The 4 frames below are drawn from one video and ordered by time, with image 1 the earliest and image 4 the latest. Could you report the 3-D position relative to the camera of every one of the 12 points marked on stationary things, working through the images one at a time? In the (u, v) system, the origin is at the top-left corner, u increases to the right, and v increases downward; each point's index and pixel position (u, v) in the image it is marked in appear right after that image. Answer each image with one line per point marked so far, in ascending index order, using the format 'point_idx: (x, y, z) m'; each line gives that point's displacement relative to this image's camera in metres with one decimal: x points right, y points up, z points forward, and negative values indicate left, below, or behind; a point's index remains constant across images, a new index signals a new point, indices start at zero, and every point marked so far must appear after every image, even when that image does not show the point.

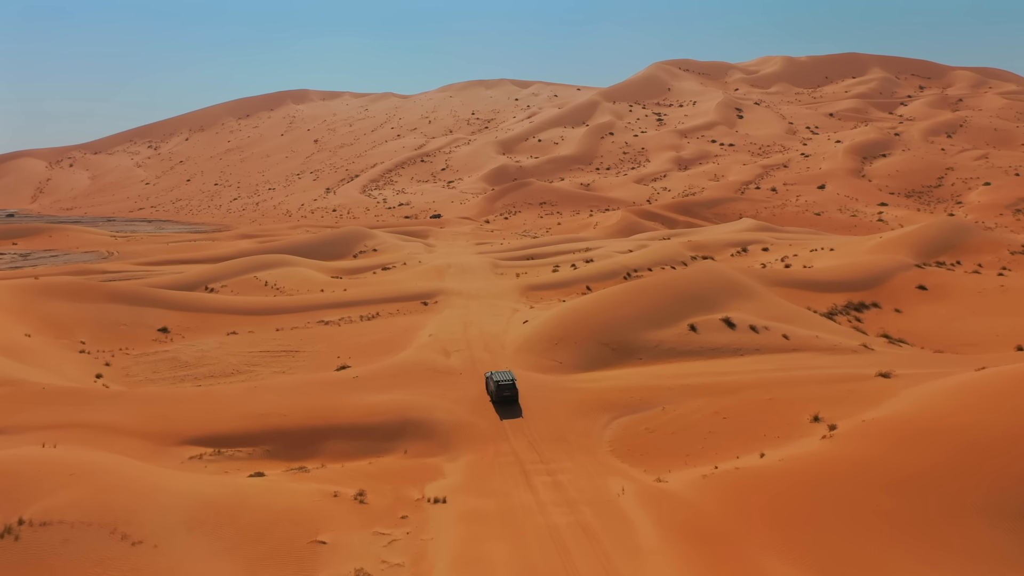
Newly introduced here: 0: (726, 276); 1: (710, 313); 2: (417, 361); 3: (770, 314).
0: (+7.2, +0.4, +19.5) m
1: (+5.9, -0.7, +17.5) m
2: (-2.6, -2.0, +16.1) m
3: (+8.1, -0.8, +18.1) m
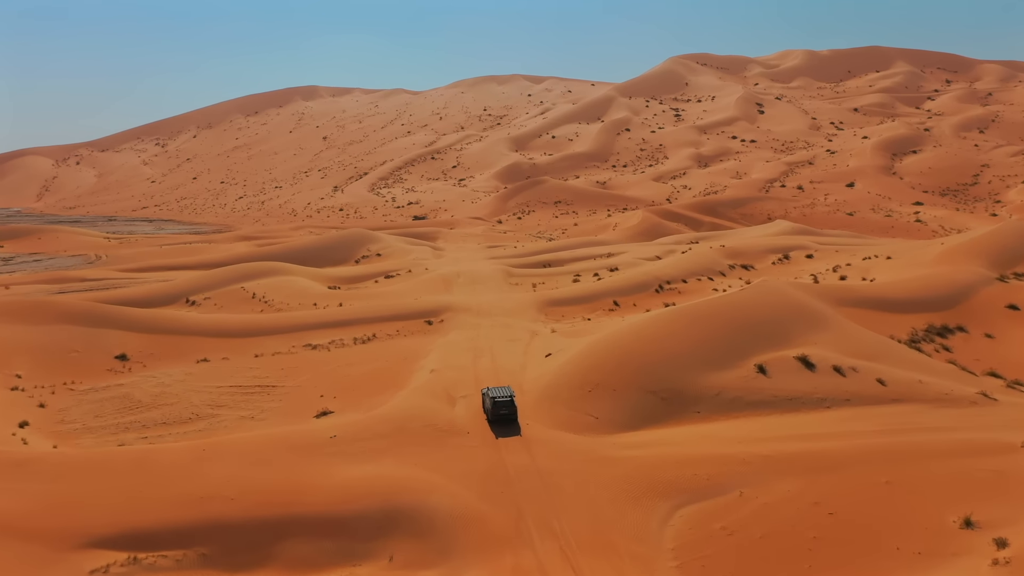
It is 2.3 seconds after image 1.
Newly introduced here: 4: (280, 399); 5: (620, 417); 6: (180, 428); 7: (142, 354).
0: (+7.7, -0.3, +15.9) m
1: (+6.4, -1.4, +14.0) m
2: (-2.2, -2.7, +12.8) m
3: (+8.6, -1.5, +14.5) m
4: (-6.4, -3.1, +15.9) m
5: (+2.3, -2.7, +12.1) m
6: (-8.2, -3.4, +14.3) m
7: (-12.3, -2.2, +19.2) m
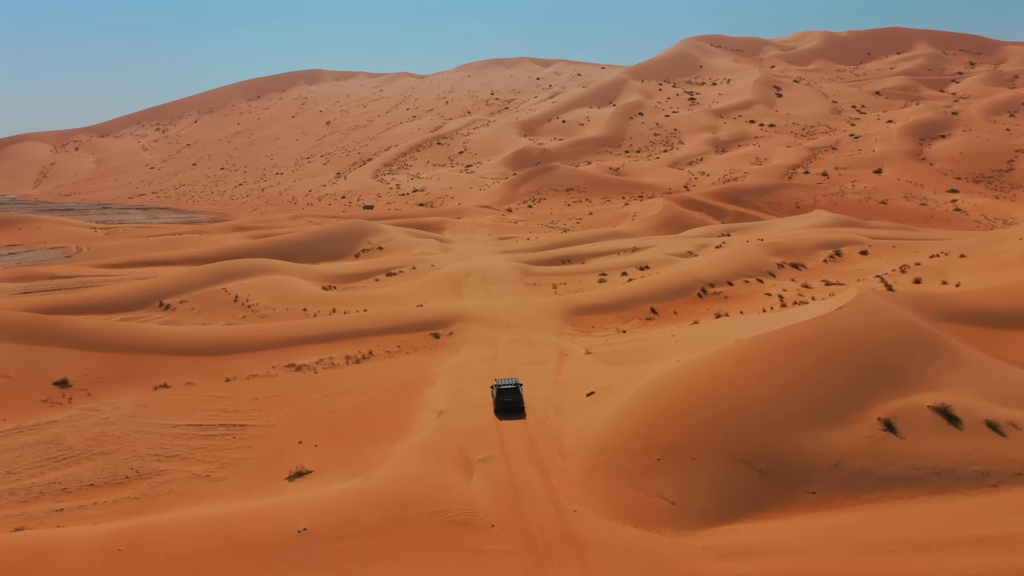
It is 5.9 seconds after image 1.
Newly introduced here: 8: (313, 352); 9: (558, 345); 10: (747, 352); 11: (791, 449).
0: (+8.4, -0.7, +12.4) m
1: (+7.1, -1.9, +10.4) m
2: (-1.5, -3.1, +9.3) m
3: (+9.2, -1.9, +11.0) m
4: (-5.7, -3.4, +12.5) m
5: (+2.9, -3.2, +8.6) m
6: (-7.5, -3.8, +10.9) m
7: (-11.6, -2.5, +15.9) m
8: (-6.2, -2.0, +18.1) m
9: (+1.4, -1.7, +17.7) m
10: (+4.6, -1.2, +11.5) m
11: (+4.5, -2.6, +9.2) m
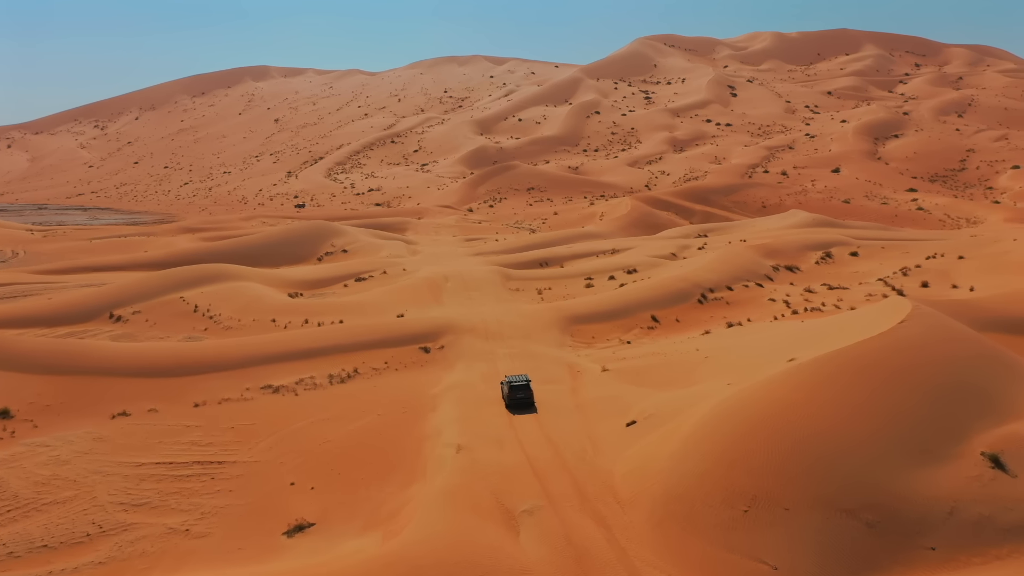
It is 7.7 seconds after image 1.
0: (+8.9, -0.9, +11.3) m
1: (+7.7, -2.1, +9.3) m
2: (-0.8, -3.4, +7.6) m
3: (+9.8, -2.1, +10.0) m
4: (-5.2, -3.7, +10.5) m
5: (+3.7, -3.4, +7.3) m
6: (-6.8, -4.2, +8.8) m
7: (-11.2, -2.8, +13.5) m
8: (-6.0, -2.3, +16.0) m
9: (+1.5, -1.9, +16.2) m
10: (+5.2, -1.4, +10.2) m
11: (+5.2, -2.8, +8.0) m
